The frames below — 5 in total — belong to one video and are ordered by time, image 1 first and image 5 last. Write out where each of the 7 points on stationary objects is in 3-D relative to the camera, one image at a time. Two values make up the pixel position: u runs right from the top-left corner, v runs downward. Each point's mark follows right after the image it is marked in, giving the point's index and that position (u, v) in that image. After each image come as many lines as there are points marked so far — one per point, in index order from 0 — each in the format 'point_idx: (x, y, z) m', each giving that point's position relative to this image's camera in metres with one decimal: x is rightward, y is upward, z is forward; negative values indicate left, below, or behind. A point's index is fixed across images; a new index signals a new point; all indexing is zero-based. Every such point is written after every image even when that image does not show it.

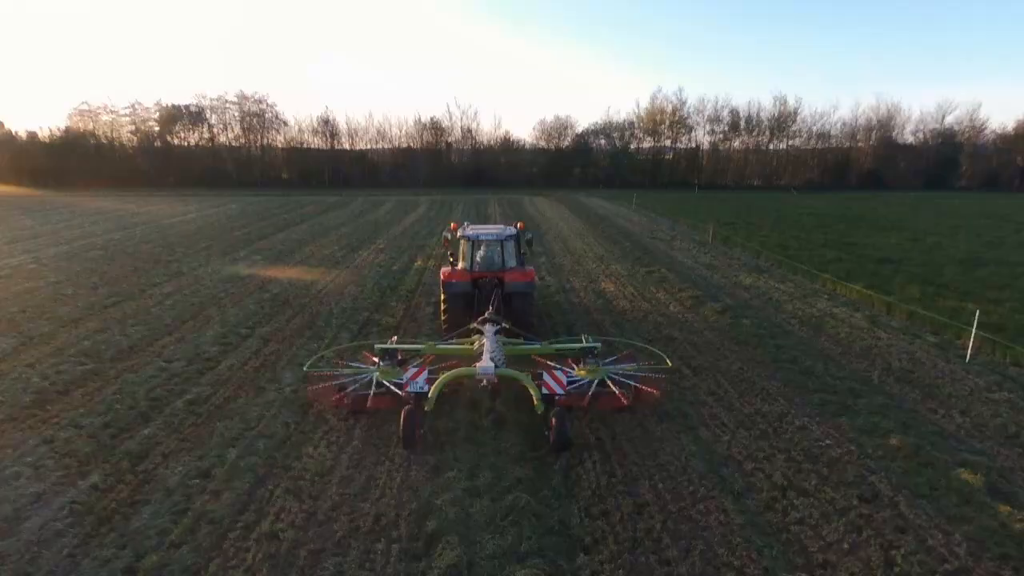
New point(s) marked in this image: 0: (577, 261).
0: (+1.6, +0.7, +14.9) m
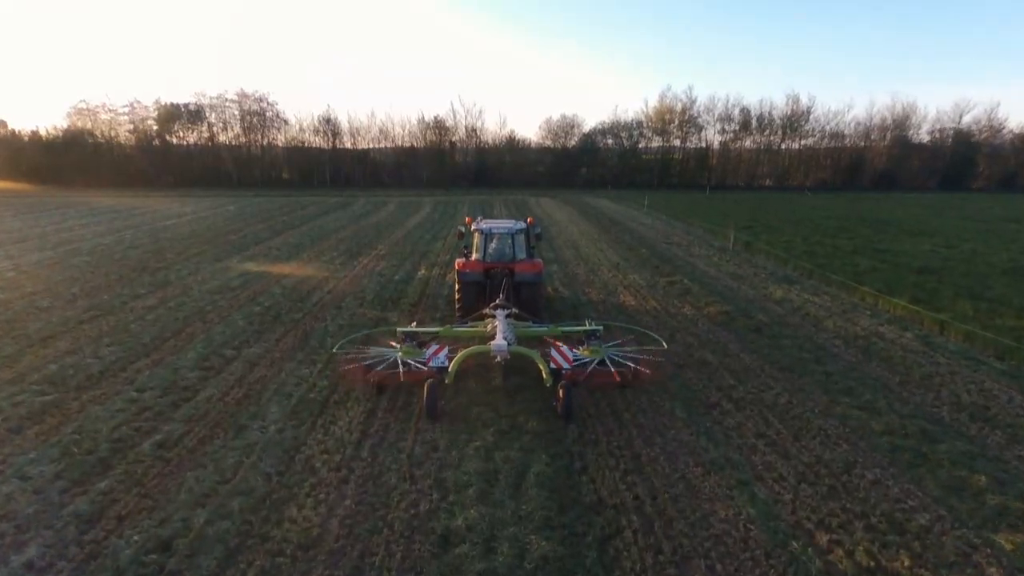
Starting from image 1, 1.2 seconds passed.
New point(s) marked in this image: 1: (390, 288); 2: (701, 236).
0: (+1.9, +0.4, +14.0) m
1: (-2.5, 0.0, +12.5) m
2: (+5.7, +1.6, +18.3) m
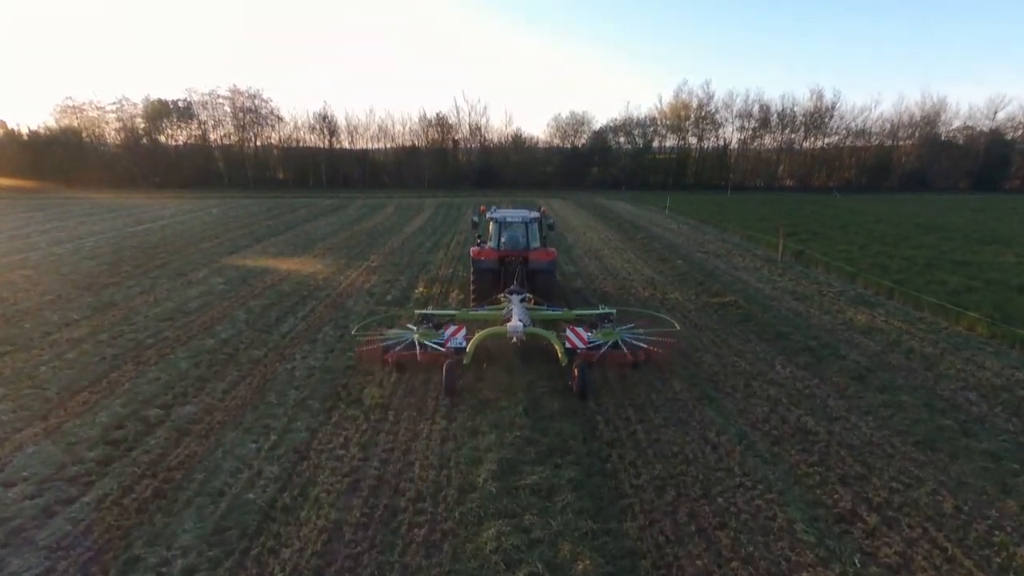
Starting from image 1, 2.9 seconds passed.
0: (+2.2, +0.1, +11.8) m
1: (-2.2, -0.4, +10.3) m
2: (+6.0, +1.2, +16.0) m
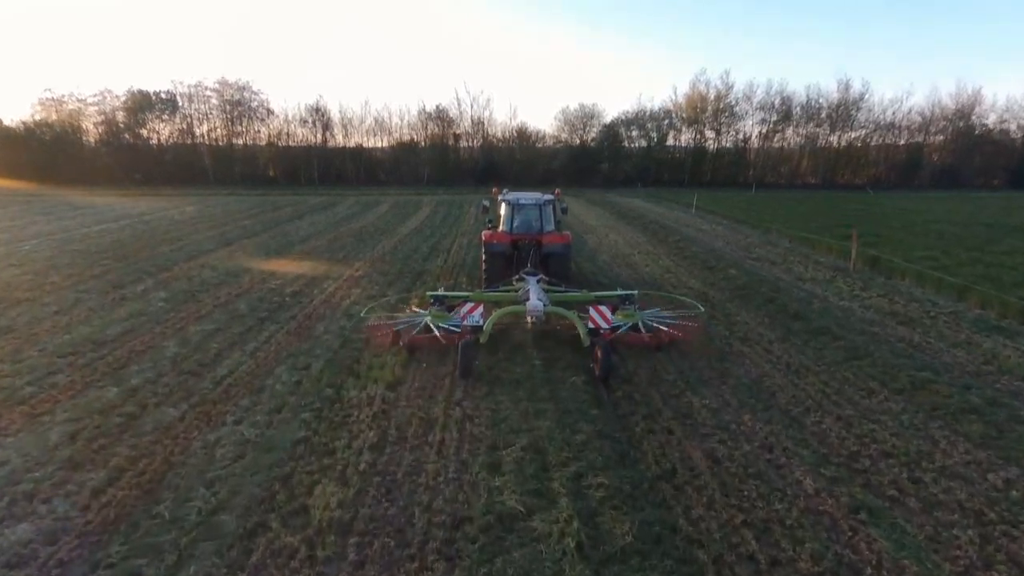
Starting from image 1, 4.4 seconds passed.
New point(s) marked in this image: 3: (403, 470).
0: (+2.4, -0.2, +9.3) m
1: (-1.9, -0.7, +7.8) m
2: (+6.3, +0.9, +13.5) m
3: (-0.8, -1.4, +4.5) m
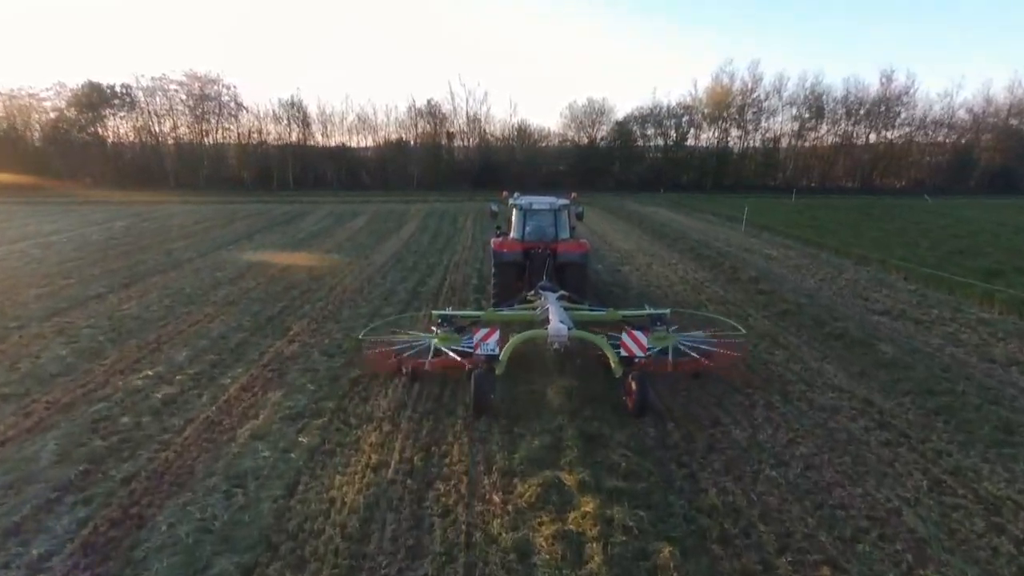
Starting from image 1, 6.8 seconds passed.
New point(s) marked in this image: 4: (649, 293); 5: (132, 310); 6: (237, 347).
0: (+2.7, -1.2, +5.2) m
1: (-1.7, -1.7, +3.7) m
2: (+6.5, -0.1, +9.5) m
3: (-0.5, -2.4, +0.4) m
4: (+2.2, -0.2, +9.2) m
5: (-5.6, -0.5, +9.0) m
6: (-3.4, -0.8, +7.3) m
